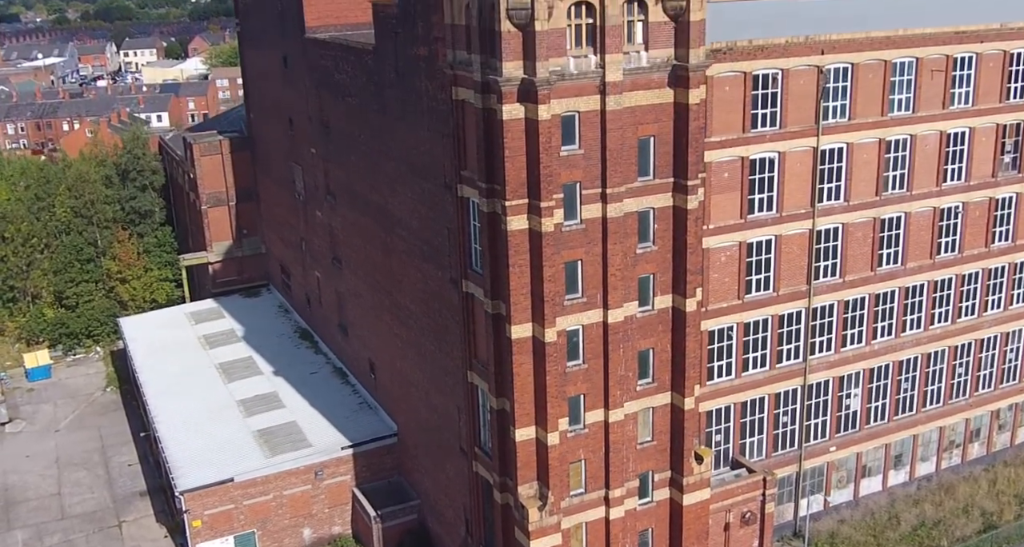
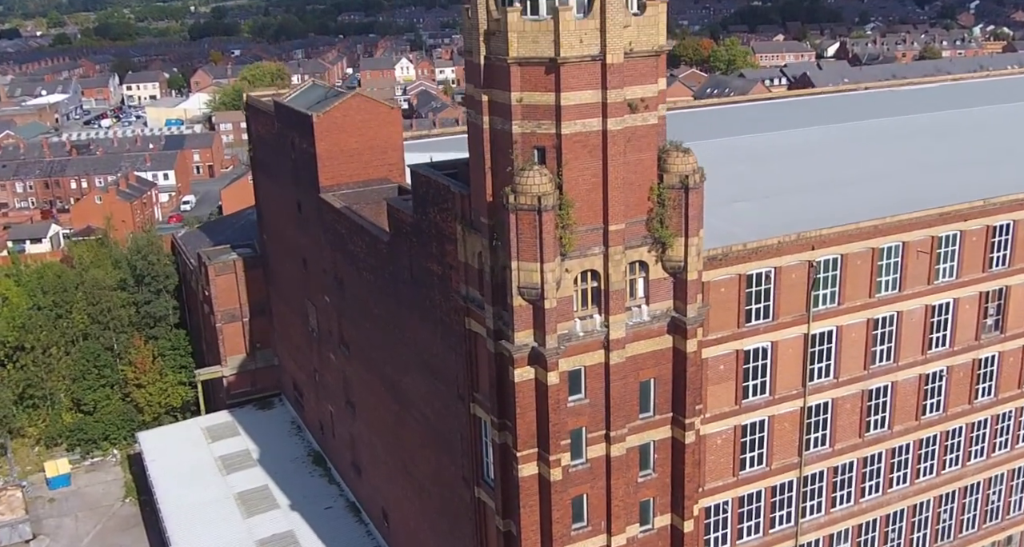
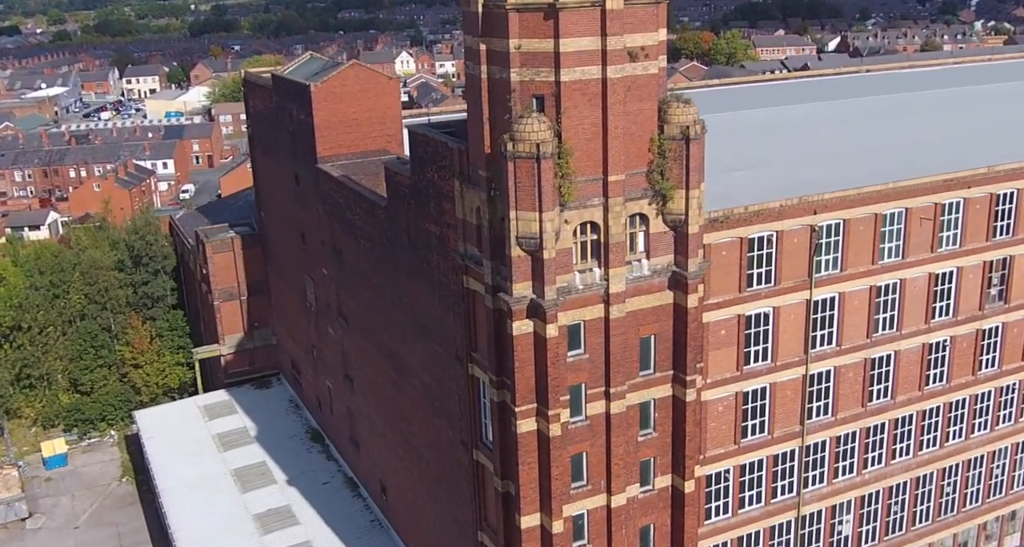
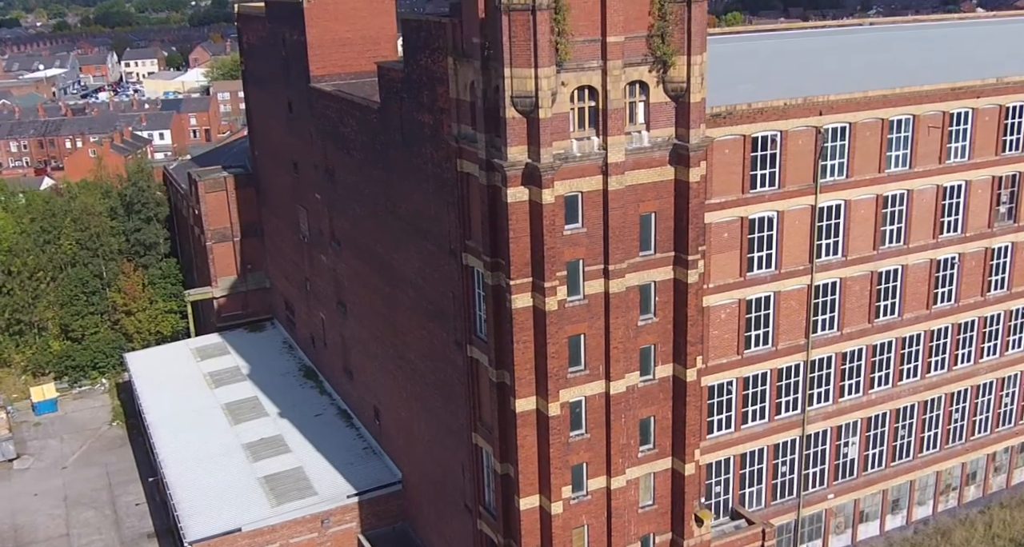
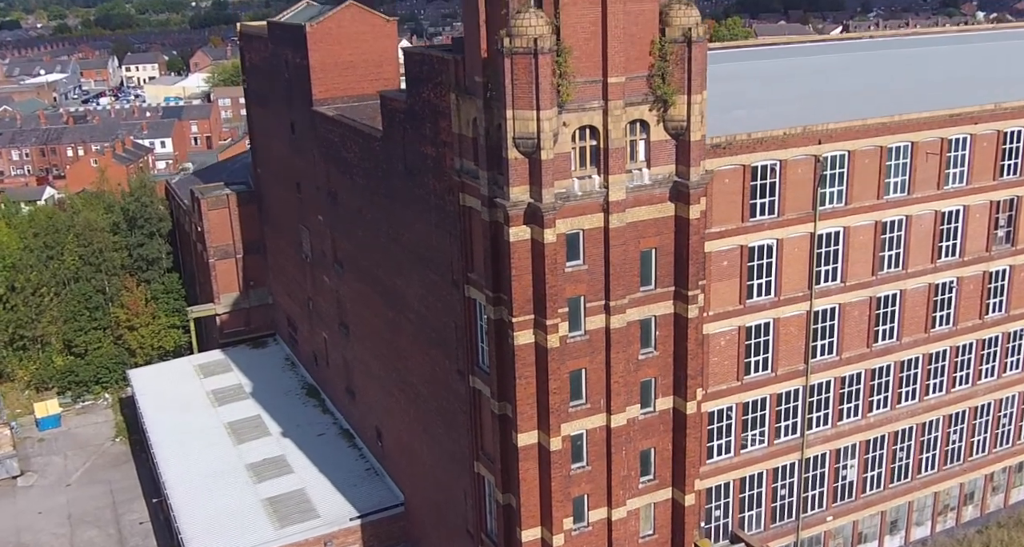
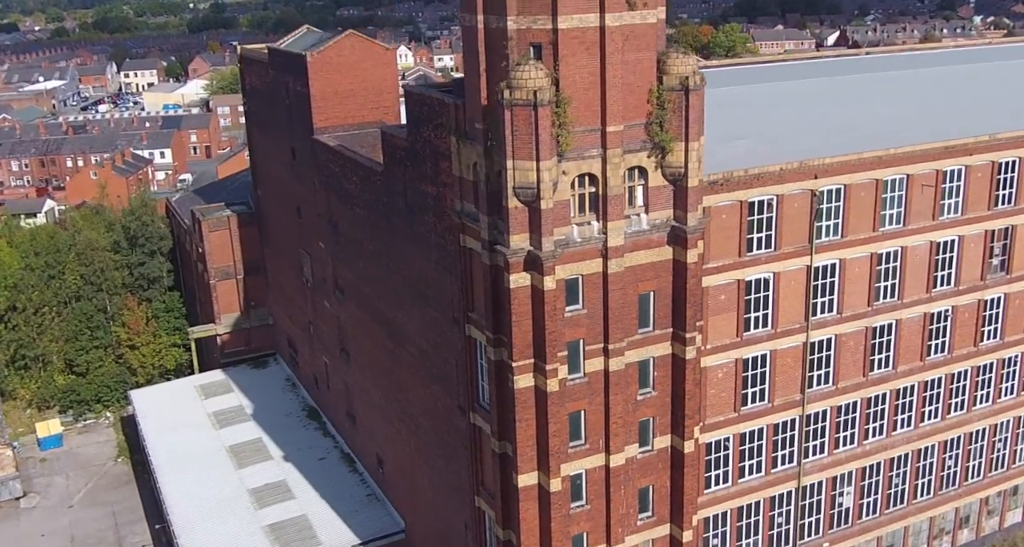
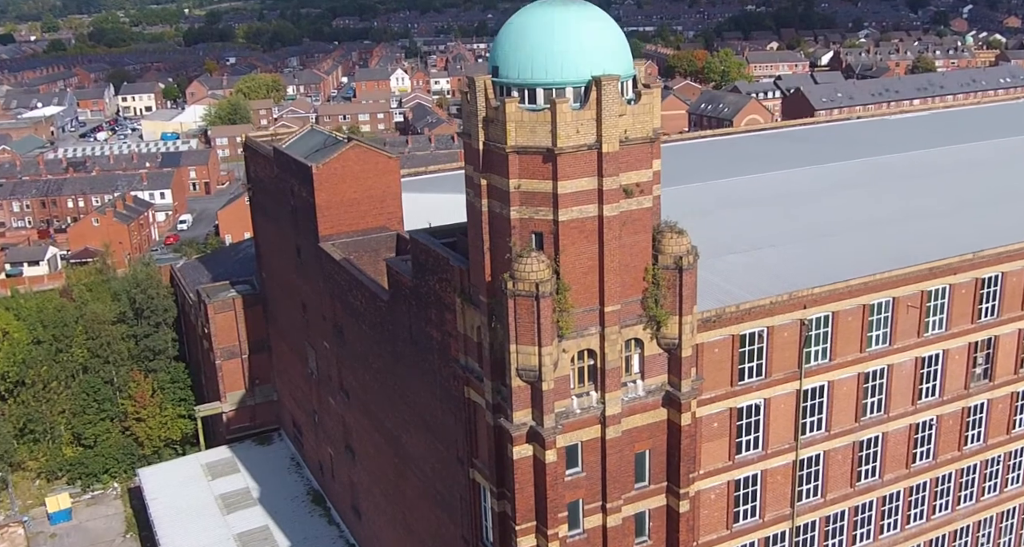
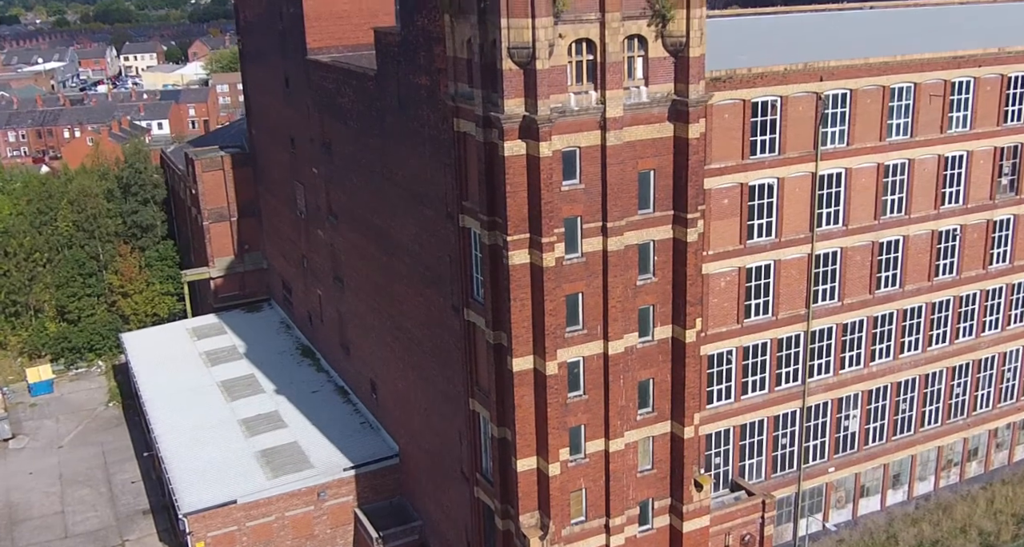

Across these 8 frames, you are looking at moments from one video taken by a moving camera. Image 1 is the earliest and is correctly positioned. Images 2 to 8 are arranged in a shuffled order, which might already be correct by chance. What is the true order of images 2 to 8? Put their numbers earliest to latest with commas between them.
8, 4, 5, 6, 3, 2, 7
